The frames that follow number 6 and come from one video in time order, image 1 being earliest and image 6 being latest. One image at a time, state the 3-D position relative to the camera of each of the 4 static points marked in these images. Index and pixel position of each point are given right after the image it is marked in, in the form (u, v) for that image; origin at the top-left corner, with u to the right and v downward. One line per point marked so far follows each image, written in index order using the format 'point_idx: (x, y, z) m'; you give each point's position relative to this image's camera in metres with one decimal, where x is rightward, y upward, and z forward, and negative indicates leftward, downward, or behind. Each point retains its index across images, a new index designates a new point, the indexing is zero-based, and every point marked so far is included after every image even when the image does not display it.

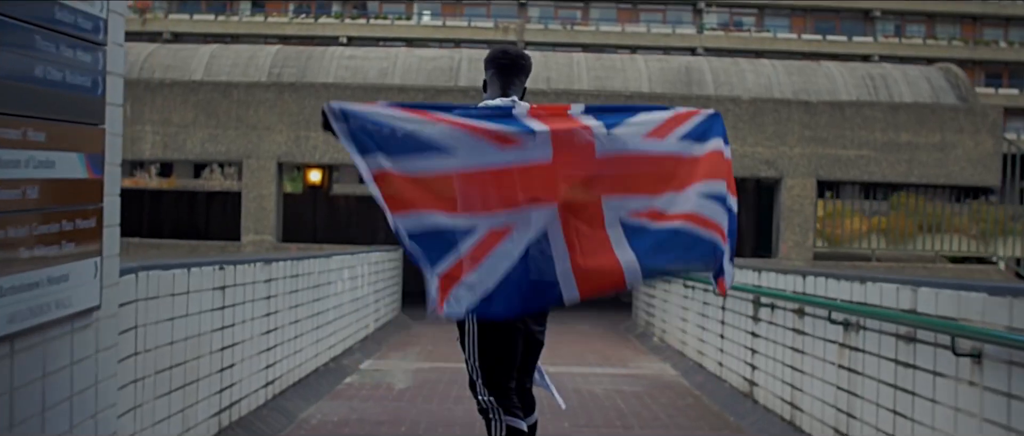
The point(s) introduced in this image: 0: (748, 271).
0: (+2.1, -0.5, +8.7) m
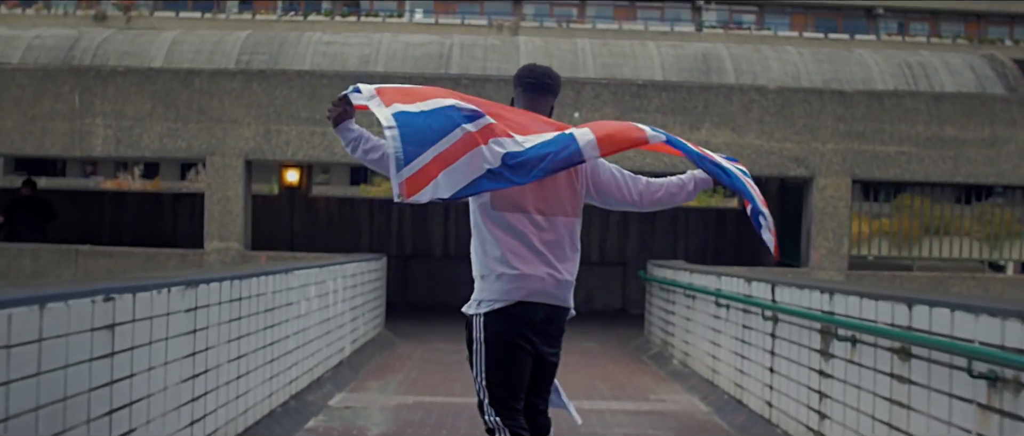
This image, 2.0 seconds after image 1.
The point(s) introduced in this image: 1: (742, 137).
0: (+2.1, -0.5, +6.9) m
1: (+3.3, +1.1, +14.0) m
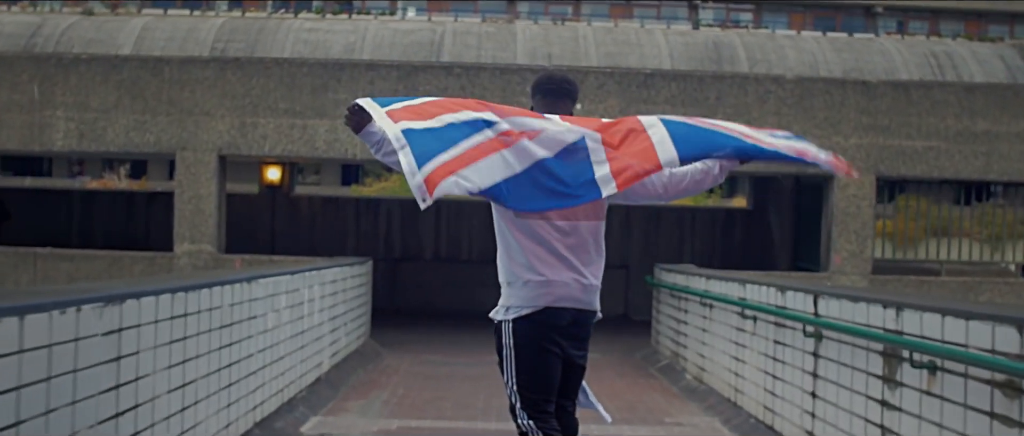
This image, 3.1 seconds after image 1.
0: (+2.1, -0.5, +5.8) m
1: (+3.2, +1.1, +12.9) m
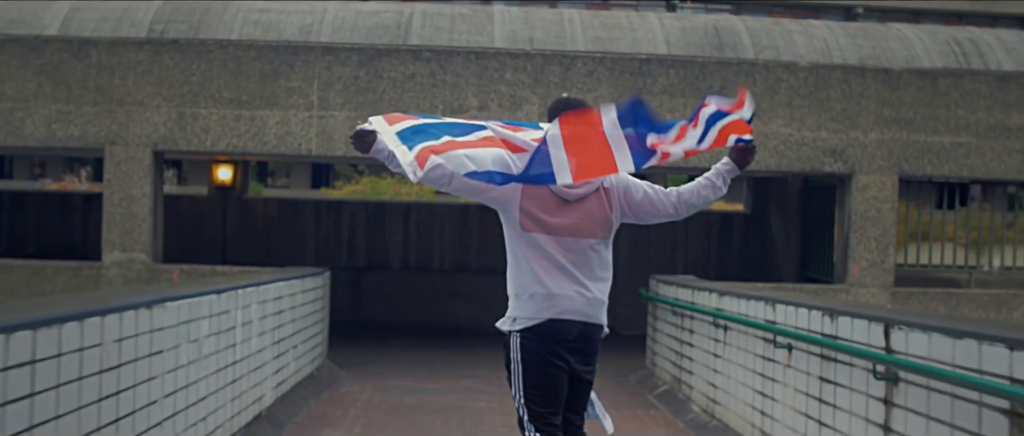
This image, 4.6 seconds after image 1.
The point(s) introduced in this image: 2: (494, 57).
0: (+2.0, -0.5, +4.3) m
1: (+3.0, +1.1, +11.4) m
2: (-0.2, +1.9, +11.4) m
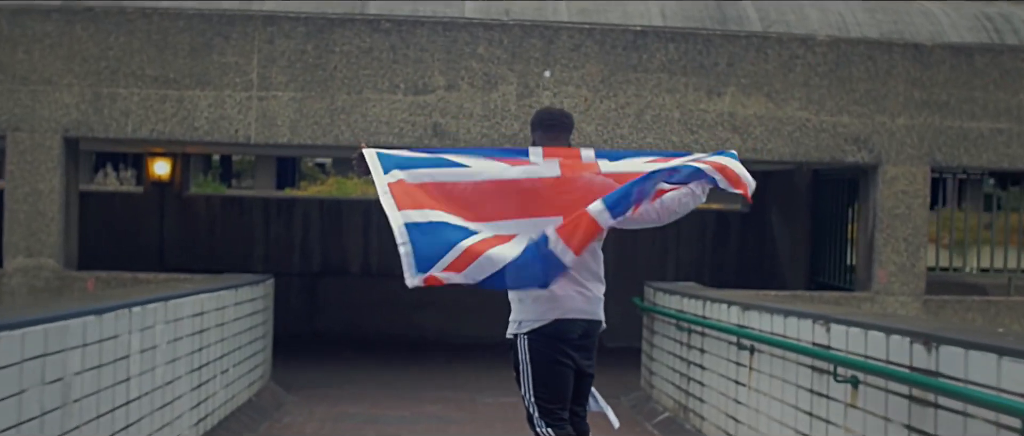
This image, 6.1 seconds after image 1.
0: (+2.0, -0.5, +2.7) m
1: (+2.7, +1.1, +9.9) m
2: (-0.5, +1.9, +9.8) m
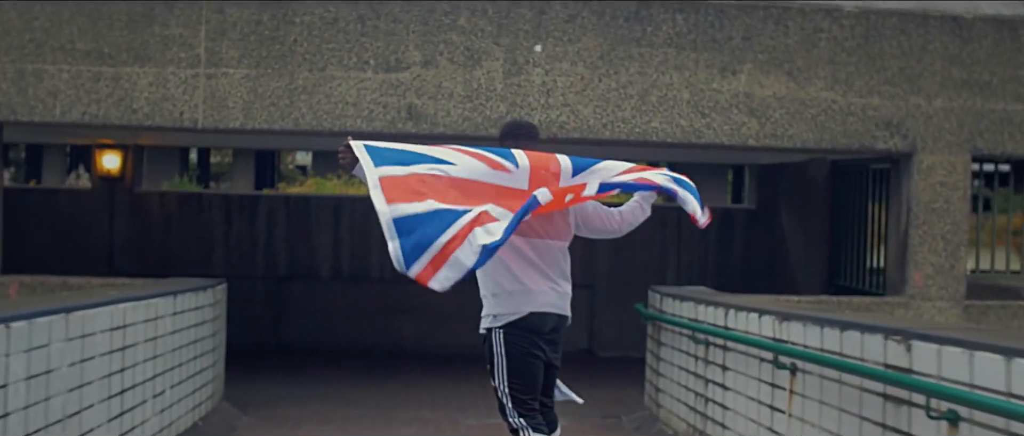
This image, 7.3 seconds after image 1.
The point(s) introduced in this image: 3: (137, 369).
0: (+2.0, -0.4, +1.5) m
1: (+2.6, +1.1, +8.7) m
2: (-0.6, +1.9, +8.6) m
3: (-2.4, -1.0, +6.5) m
